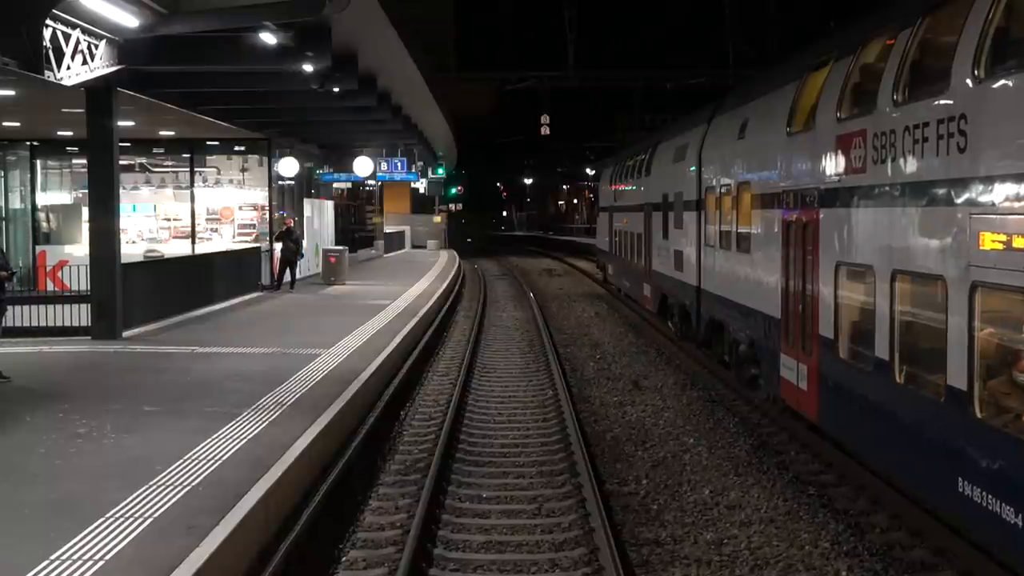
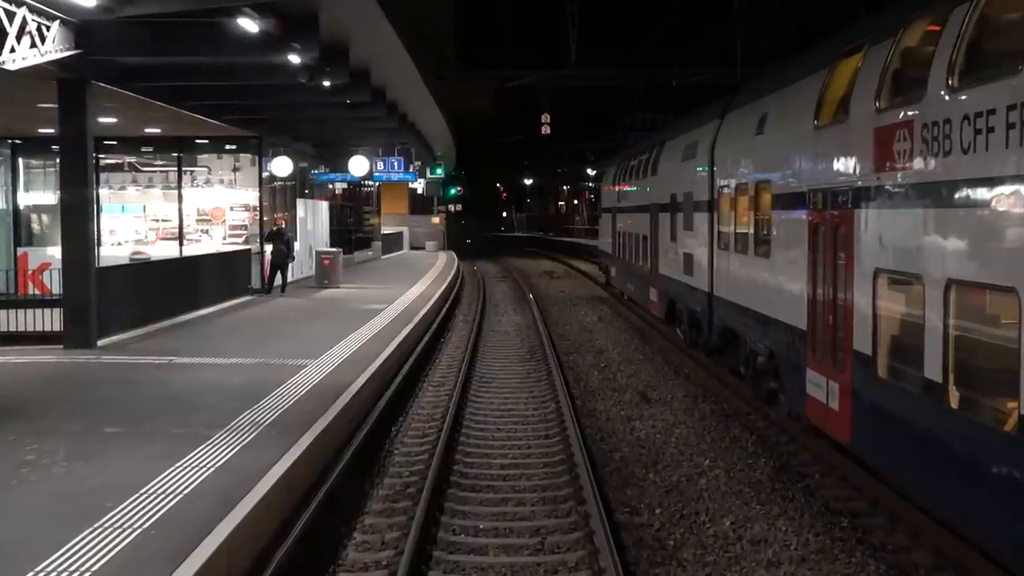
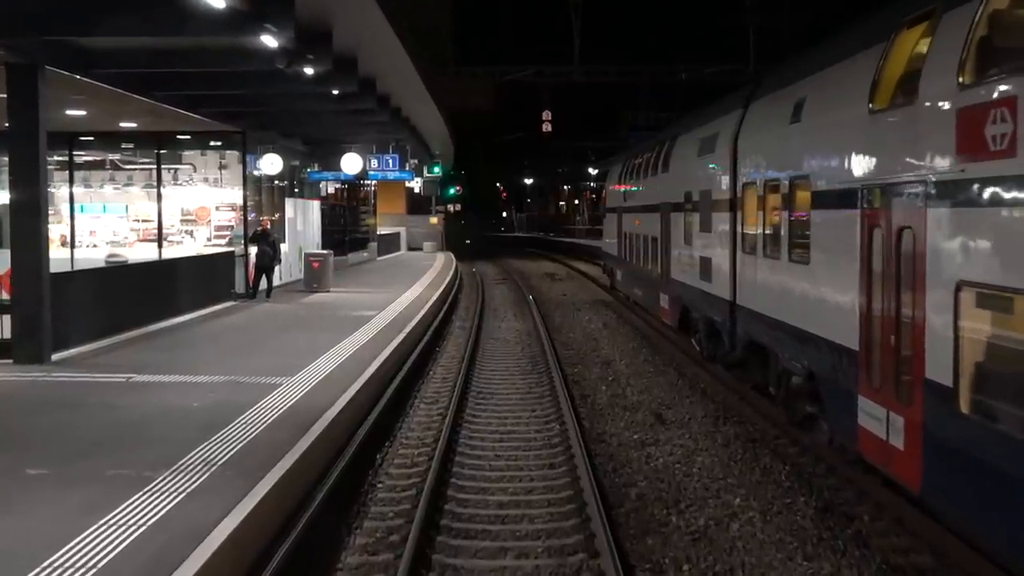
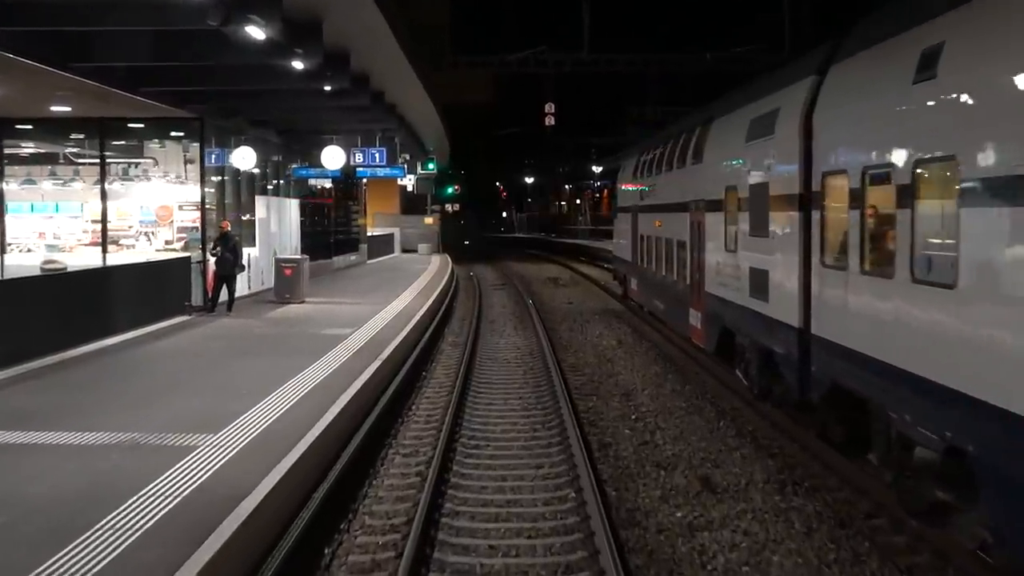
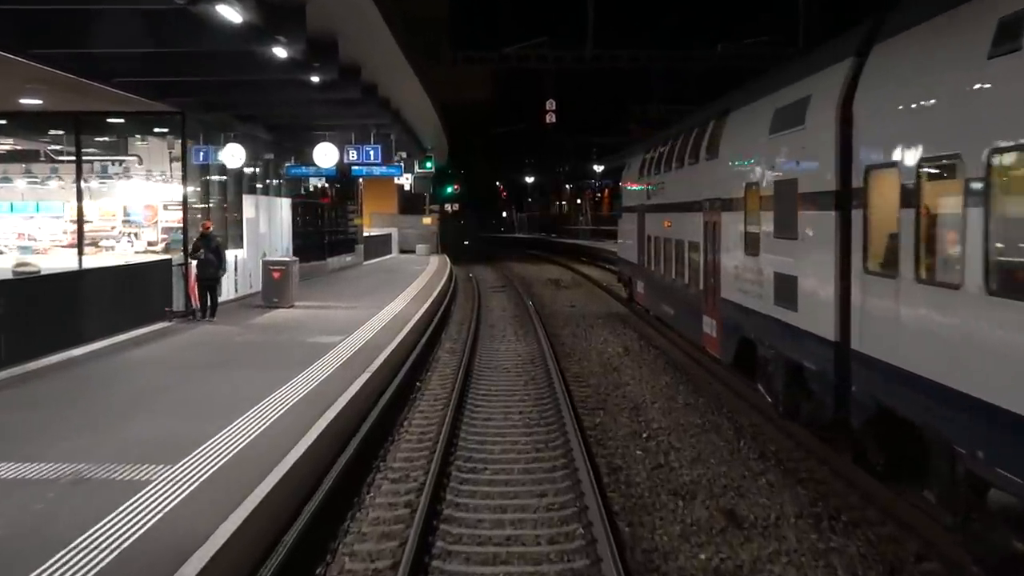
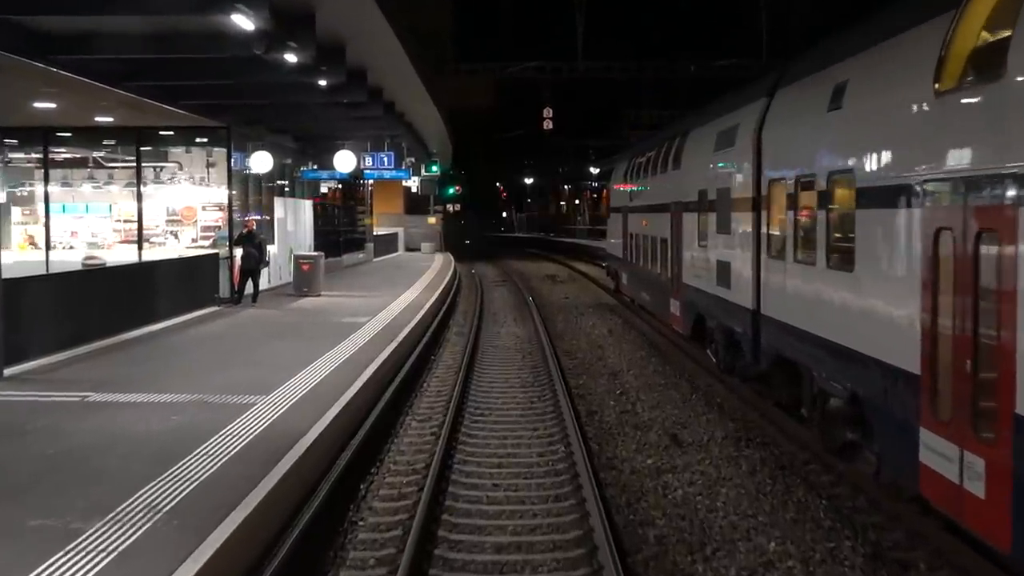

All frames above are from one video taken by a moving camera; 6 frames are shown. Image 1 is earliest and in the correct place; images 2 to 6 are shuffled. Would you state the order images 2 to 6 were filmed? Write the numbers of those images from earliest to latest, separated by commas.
2, 3, 6, 4, 5
